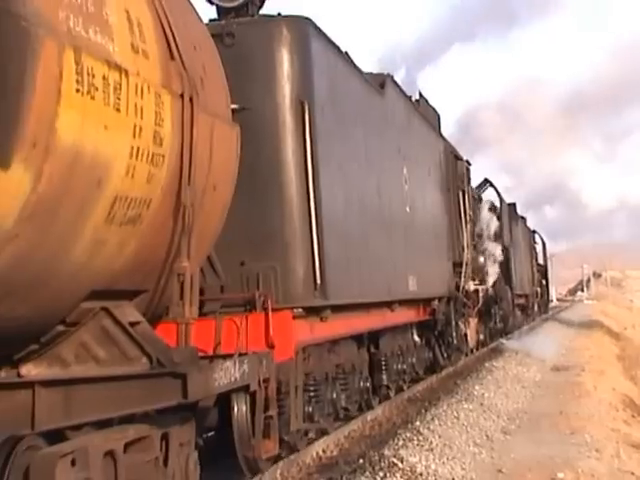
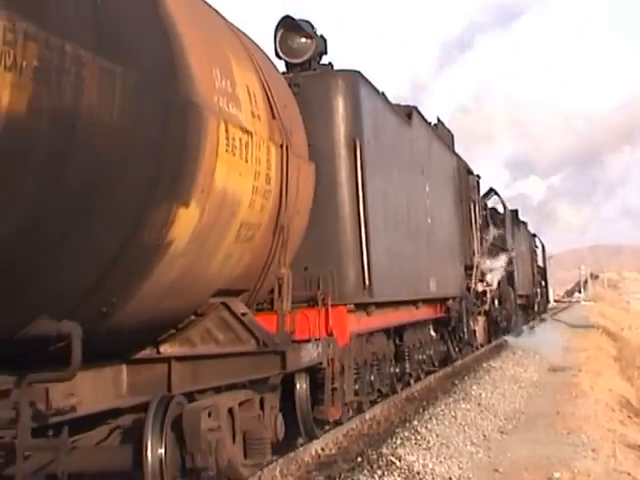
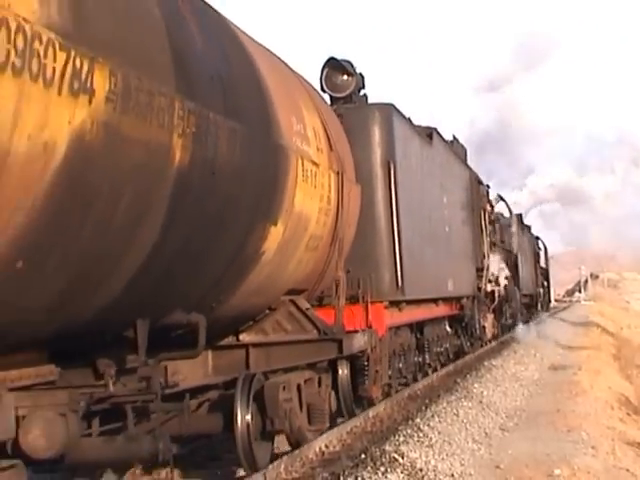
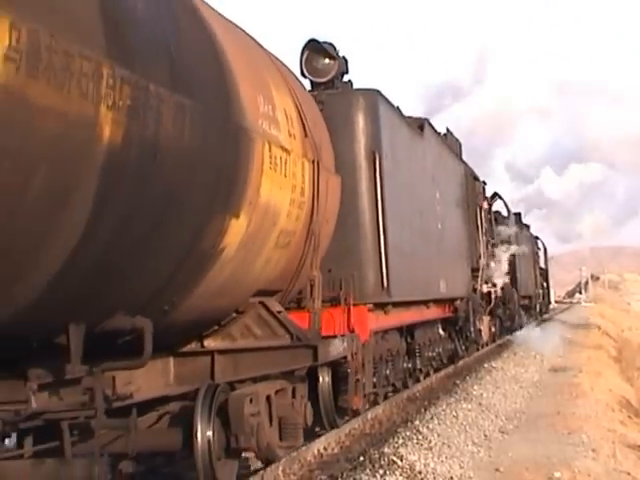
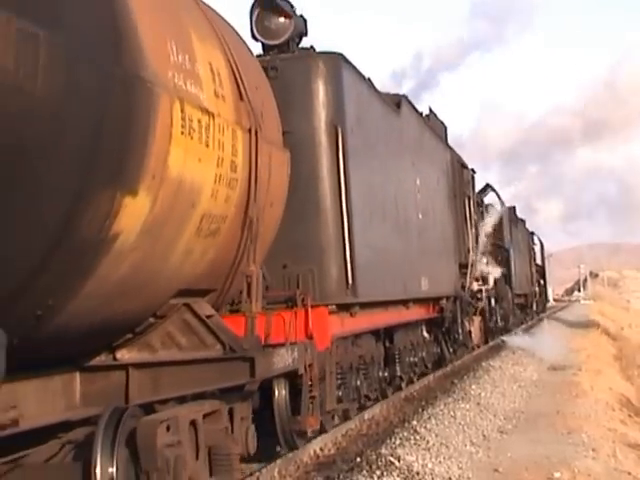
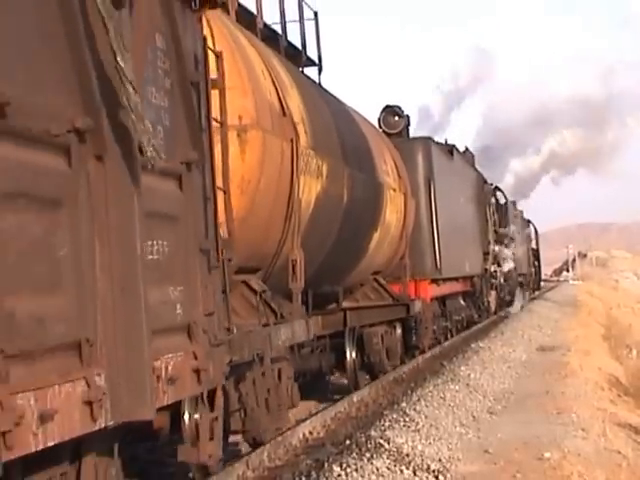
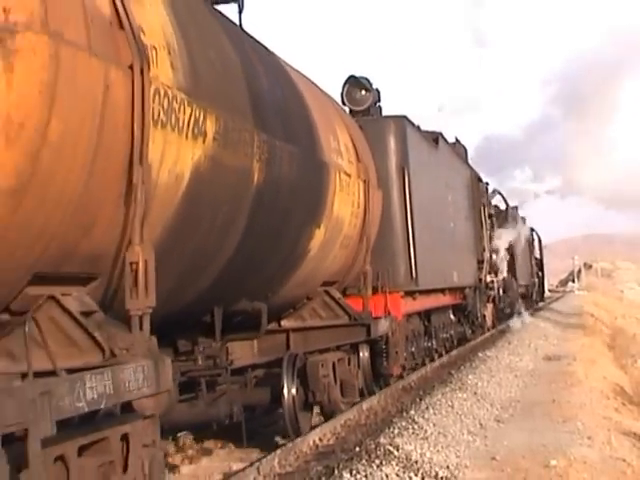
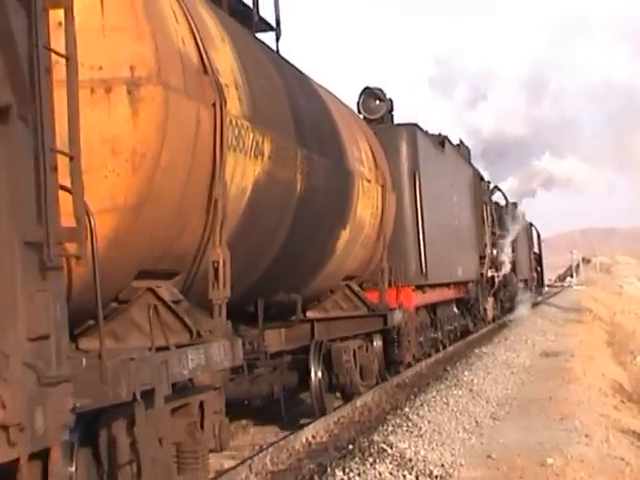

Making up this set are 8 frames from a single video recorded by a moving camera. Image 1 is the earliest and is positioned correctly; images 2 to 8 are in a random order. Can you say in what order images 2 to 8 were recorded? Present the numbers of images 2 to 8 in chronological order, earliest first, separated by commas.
5, 2, 4, 3, 7, 8, 6
